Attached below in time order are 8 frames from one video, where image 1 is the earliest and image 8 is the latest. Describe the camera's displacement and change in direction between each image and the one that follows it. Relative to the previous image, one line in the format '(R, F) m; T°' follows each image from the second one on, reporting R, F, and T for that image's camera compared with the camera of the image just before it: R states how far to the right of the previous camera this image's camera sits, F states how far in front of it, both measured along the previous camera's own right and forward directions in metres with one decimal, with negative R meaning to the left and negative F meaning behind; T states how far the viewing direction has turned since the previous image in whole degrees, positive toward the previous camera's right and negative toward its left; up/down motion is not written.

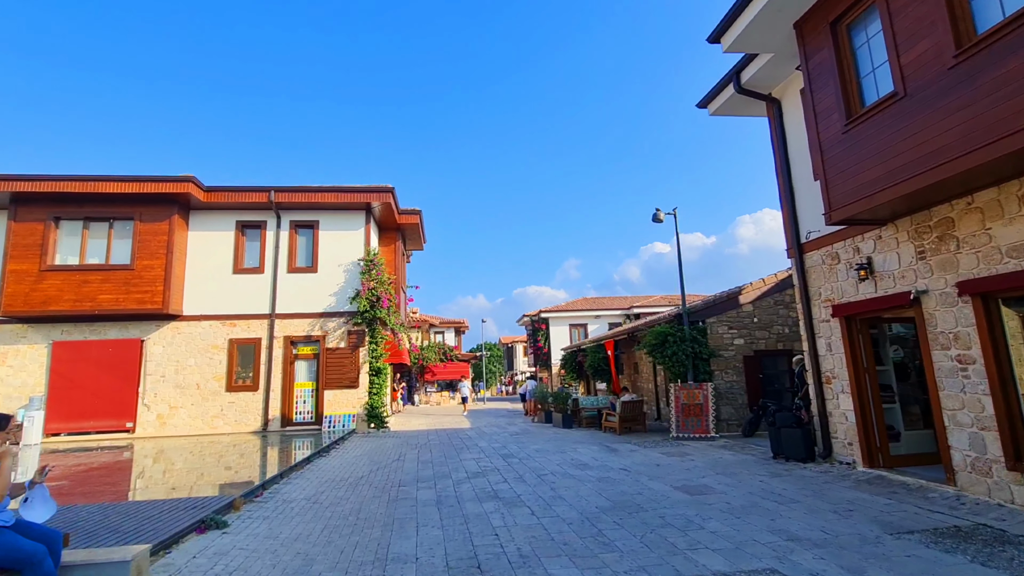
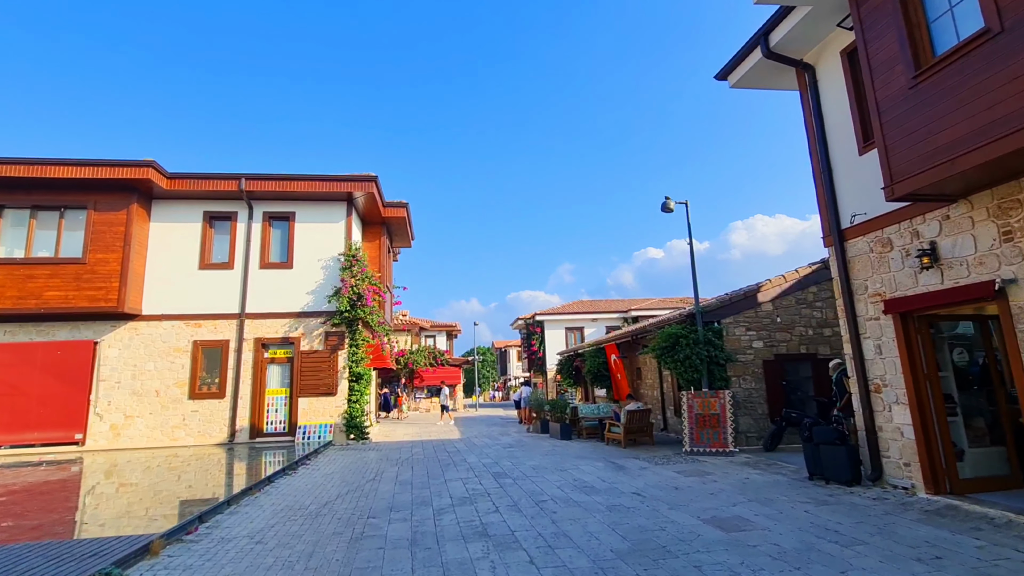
(0.0, +1.3) m; +1°
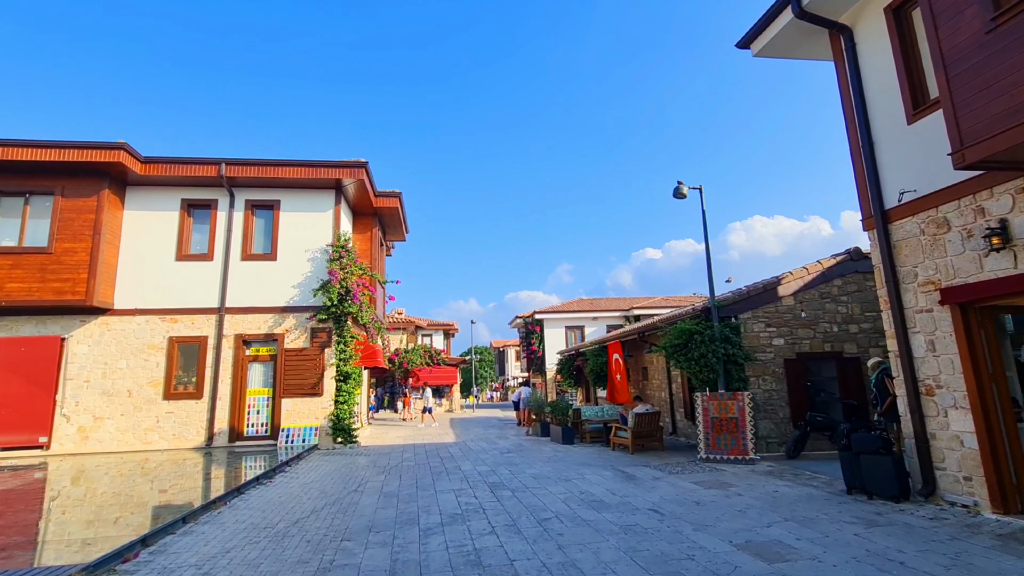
(0.0, +0.9) m; 0°
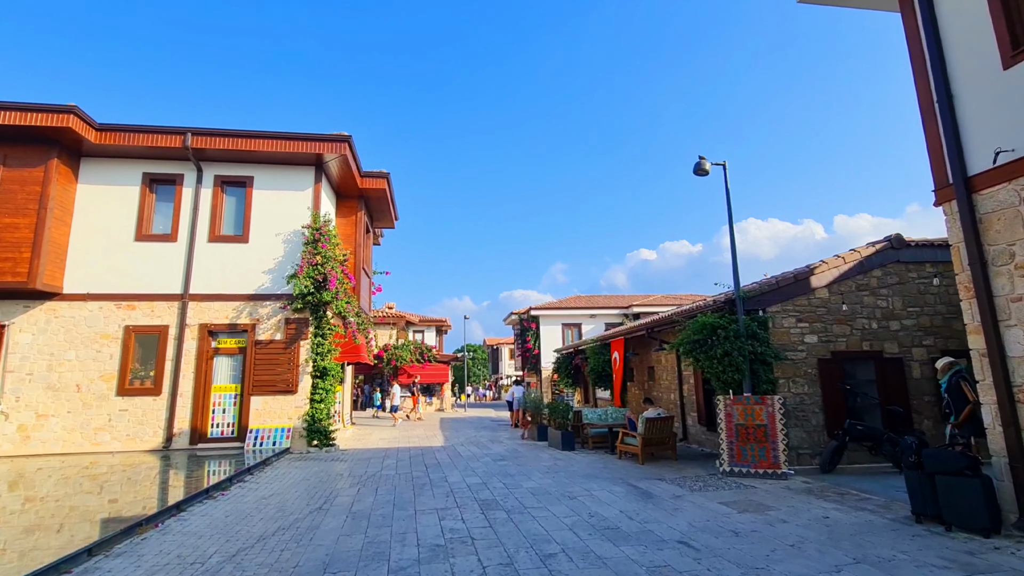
(-0.1, +1.3) m; +1°
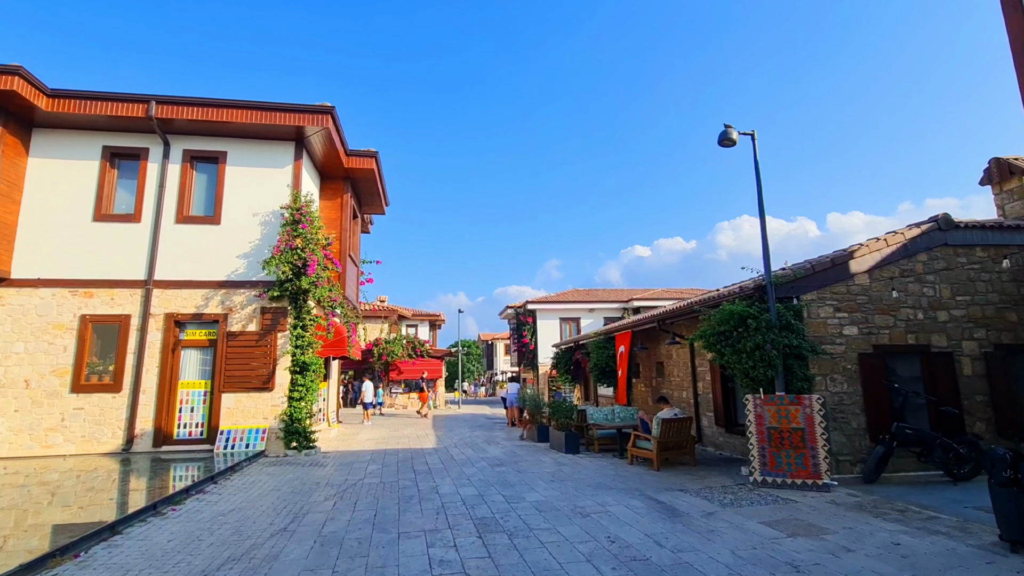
(-0.1, +1.1) m; +1°
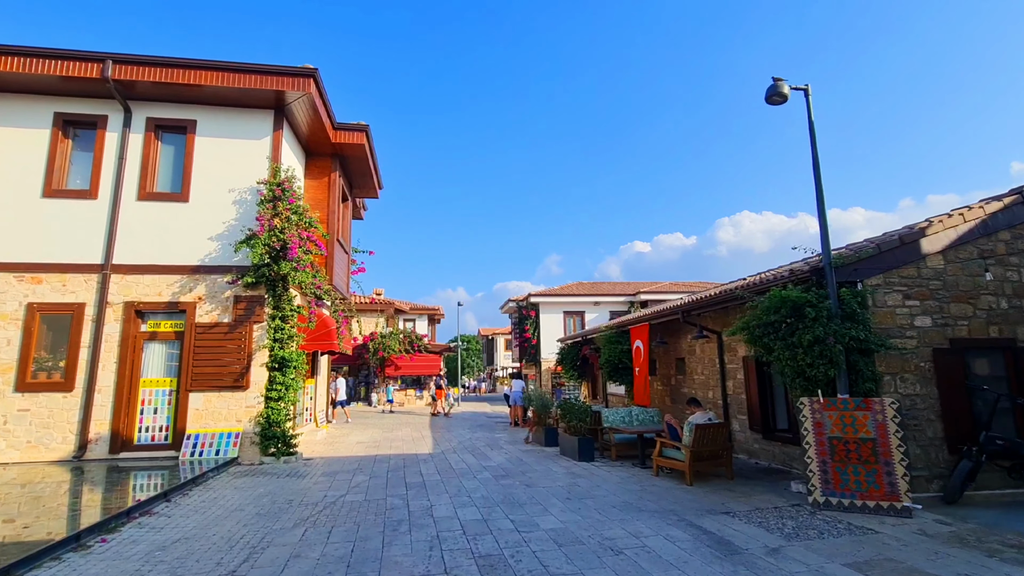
(-0.1, +1.3) m; 0°
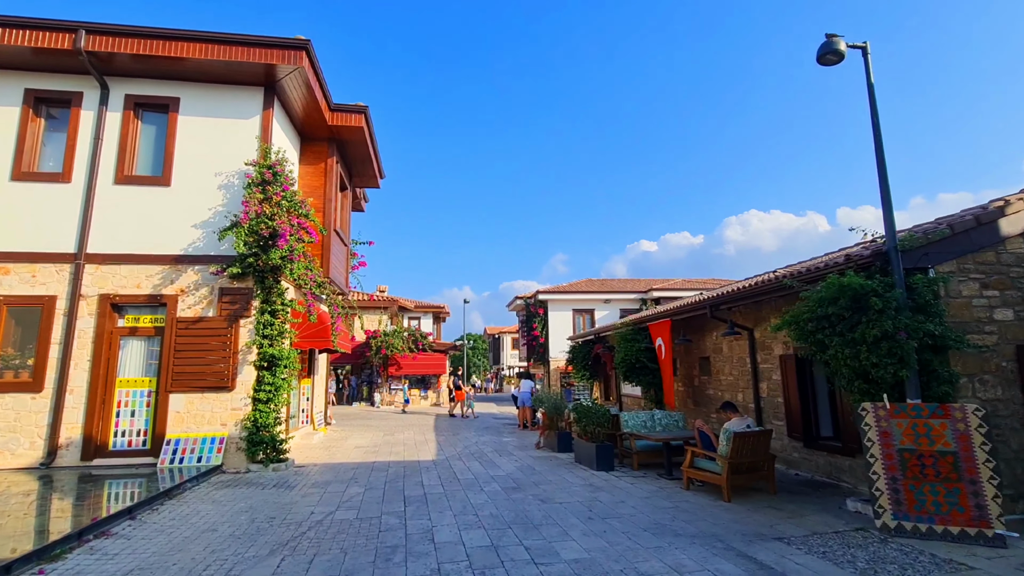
(-0.1, +0.9) m; -1°
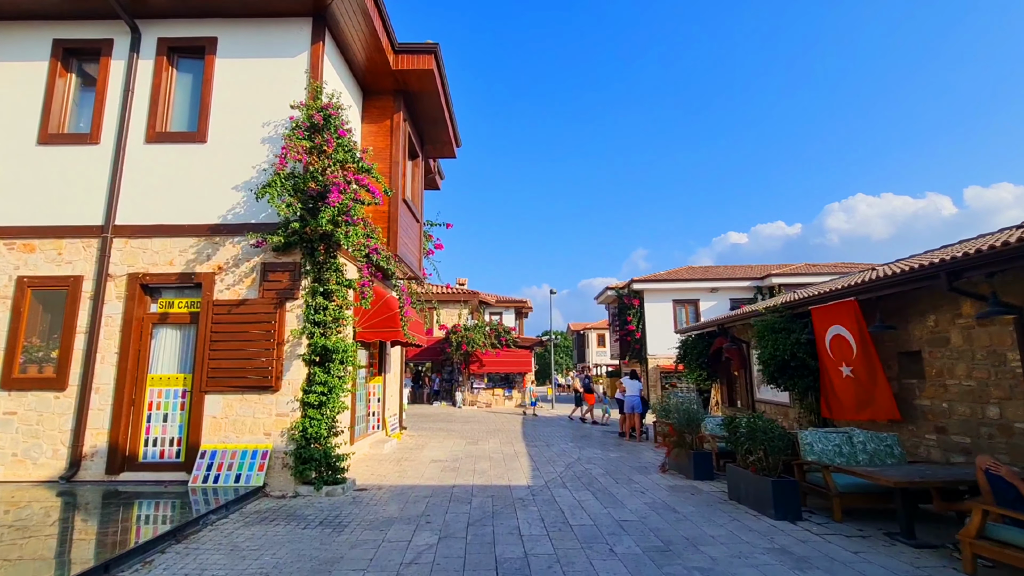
(-0.6, +2.4) m; -9°
